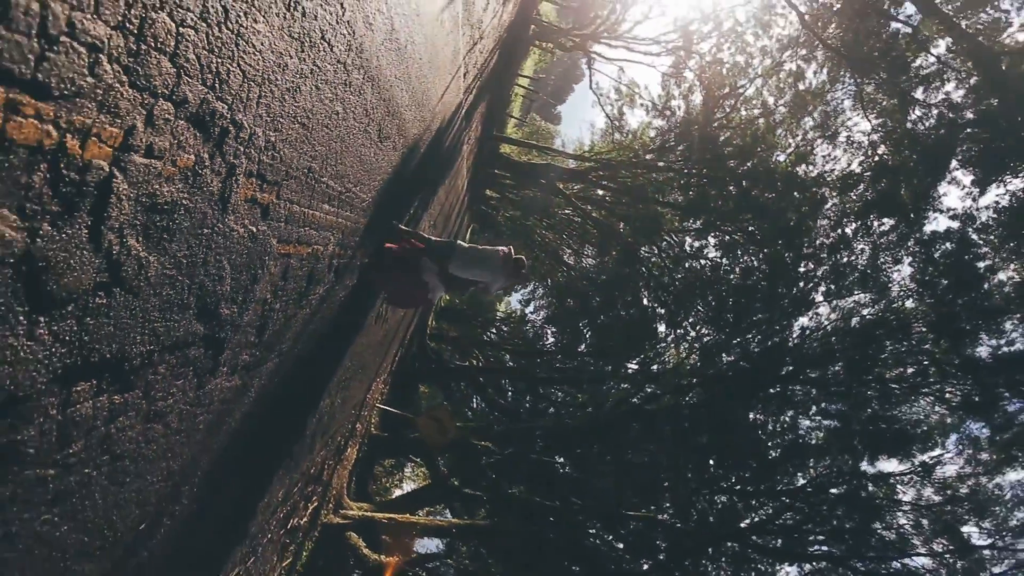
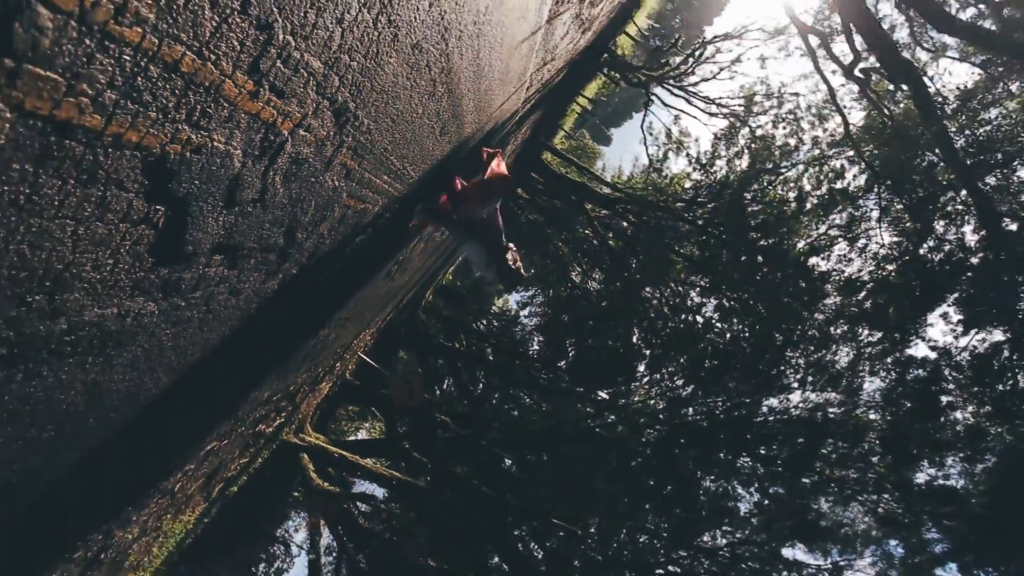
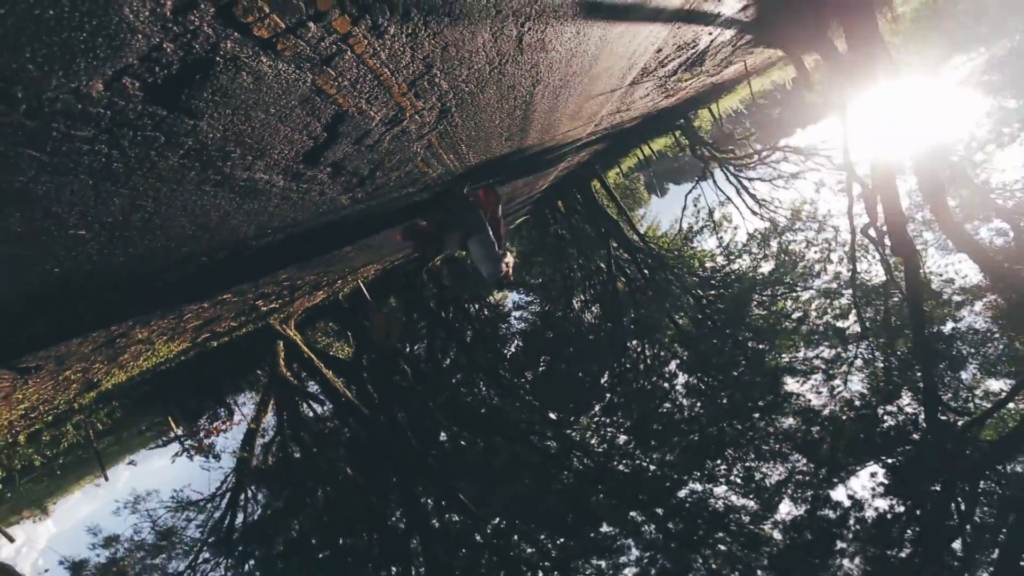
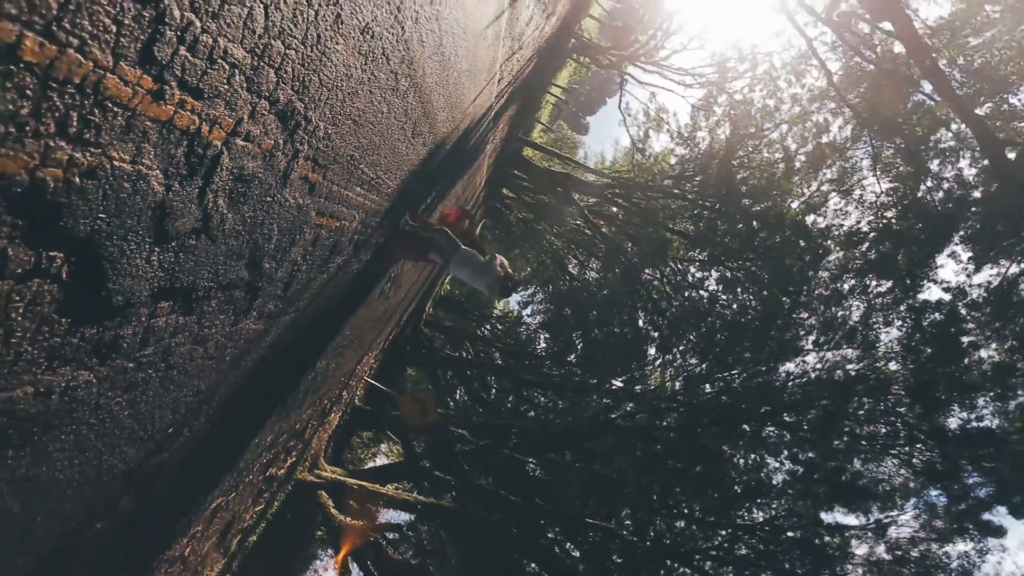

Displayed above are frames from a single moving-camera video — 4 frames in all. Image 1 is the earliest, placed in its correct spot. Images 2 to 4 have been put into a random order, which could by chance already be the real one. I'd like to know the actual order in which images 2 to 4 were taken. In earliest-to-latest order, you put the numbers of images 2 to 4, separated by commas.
4, 2, 3
